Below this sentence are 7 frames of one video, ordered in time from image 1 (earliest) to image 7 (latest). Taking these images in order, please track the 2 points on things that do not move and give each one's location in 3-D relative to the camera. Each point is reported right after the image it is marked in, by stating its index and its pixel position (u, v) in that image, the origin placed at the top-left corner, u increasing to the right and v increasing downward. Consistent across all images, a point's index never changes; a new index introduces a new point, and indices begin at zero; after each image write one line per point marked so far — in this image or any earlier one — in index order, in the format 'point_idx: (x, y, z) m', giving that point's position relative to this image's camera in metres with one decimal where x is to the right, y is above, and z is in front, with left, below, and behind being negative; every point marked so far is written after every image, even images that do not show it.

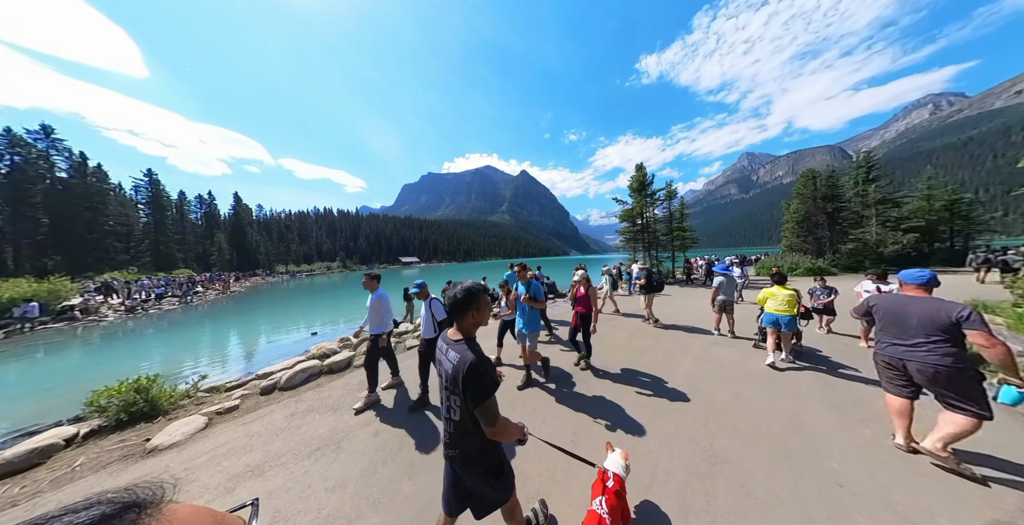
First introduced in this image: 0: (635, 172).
0: (+8.4, +6.5, +19.8) m
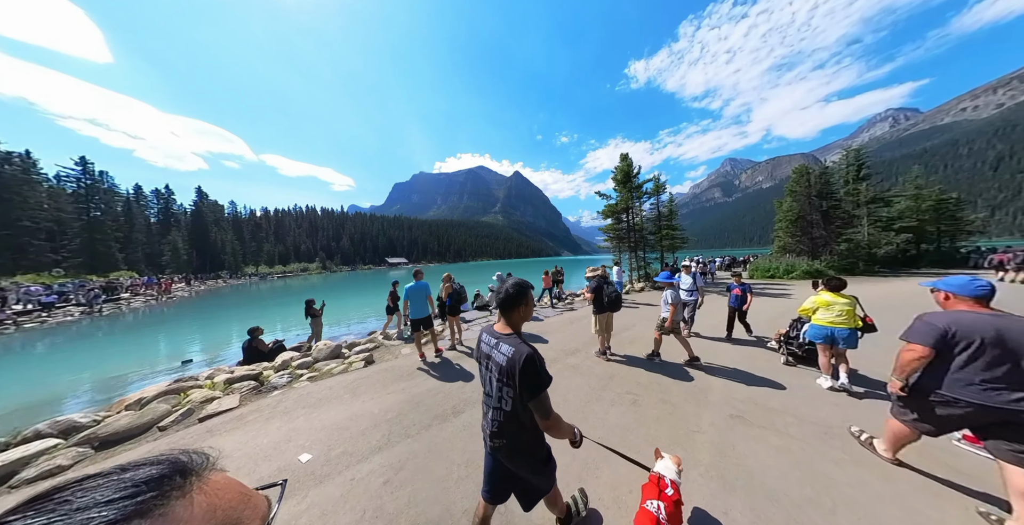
0: (+6.7, +6.4, +18.0) m
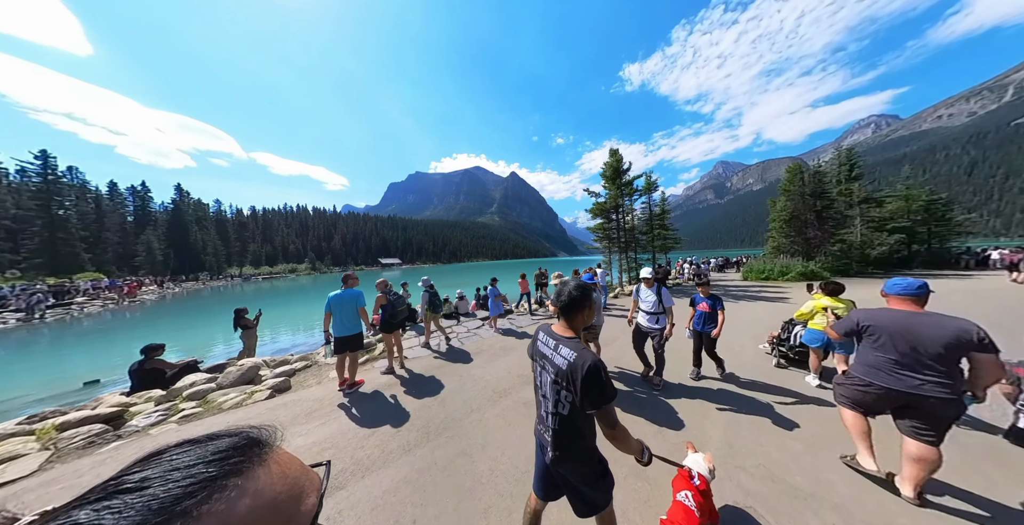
0: (+5.8, +6.4, +17.2) m
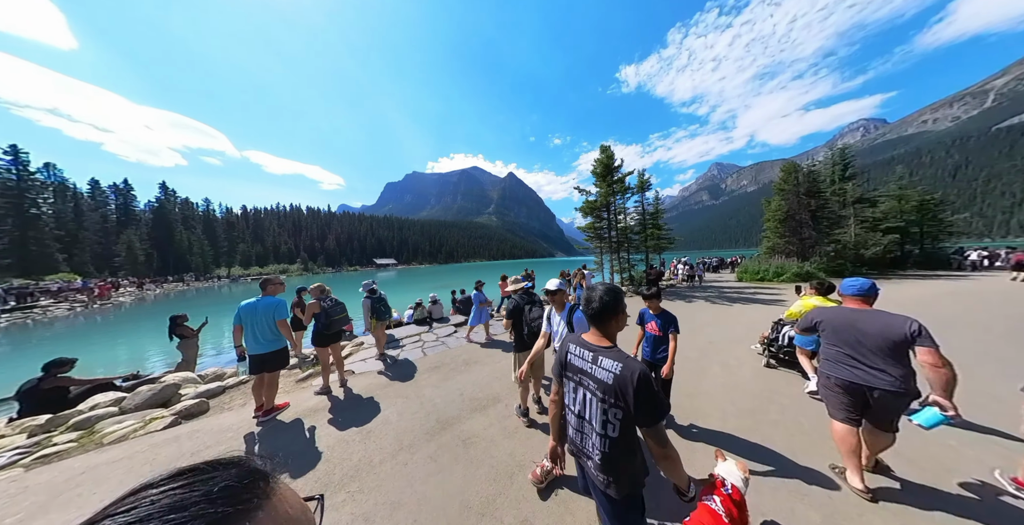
0: (+5.1, +6.3, +16.7) m
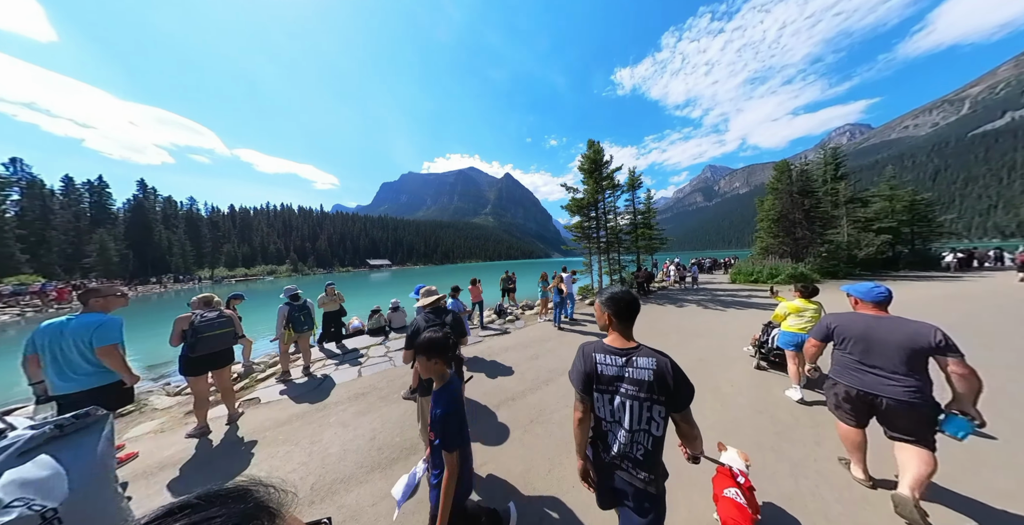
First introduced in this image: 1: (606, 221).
0: (+4.2, +6.3, +16.0) m
1: (+5.7, +2.5, +17.1) m
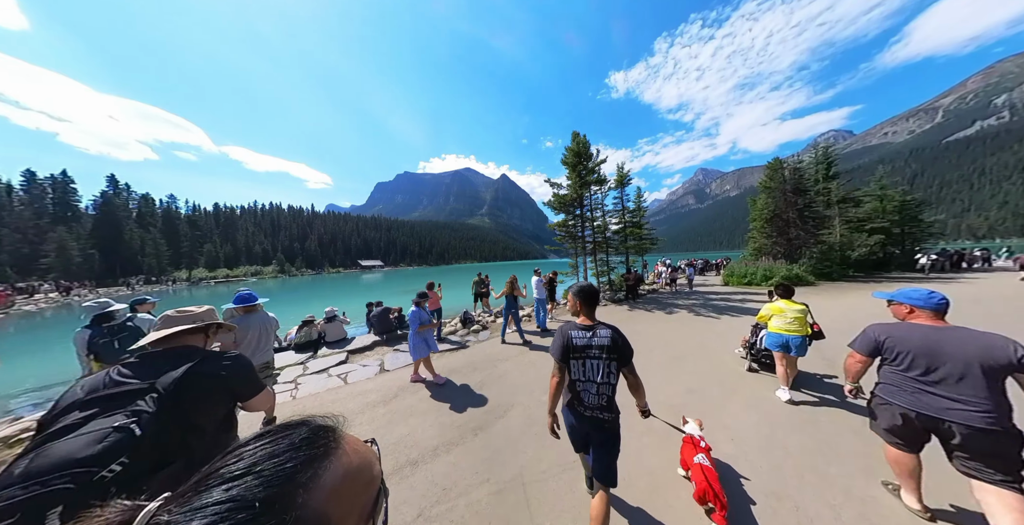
0: (+3.2, +6.2, +15.0) m
1: (+4.7, +2.4, +16.1) m
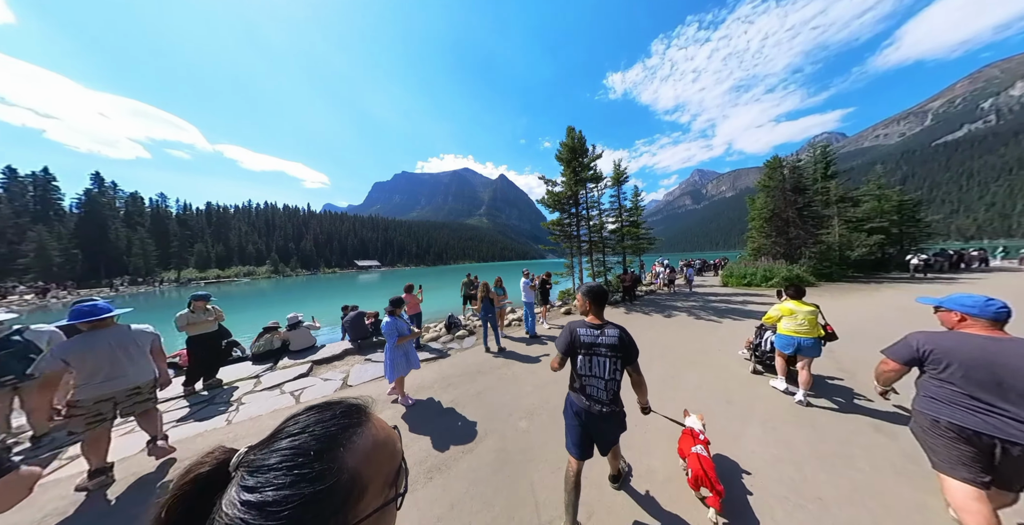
0: (+2.9, +6.2, +14.5) m
1: (+4.3, +2.4, +15.6) m
